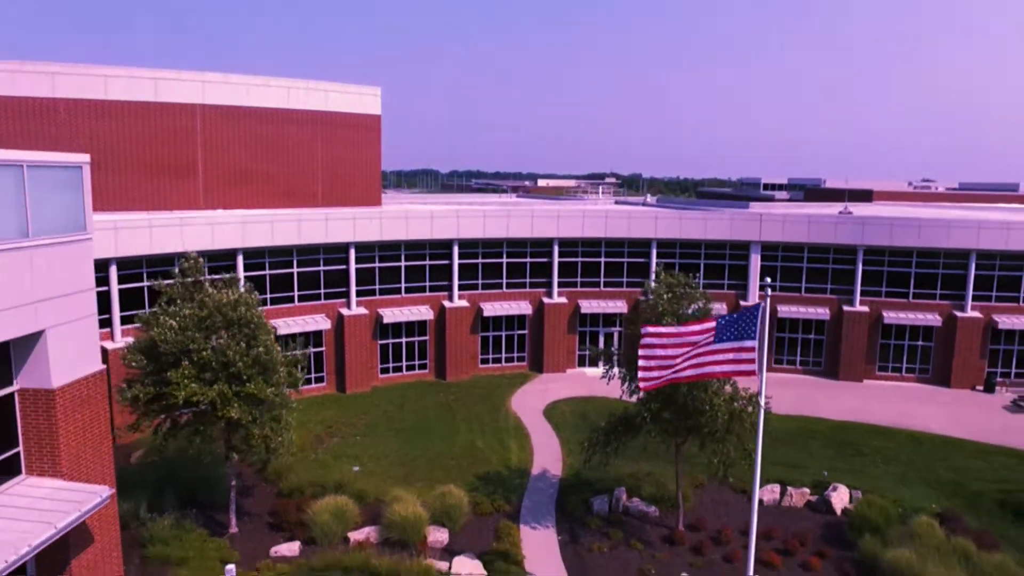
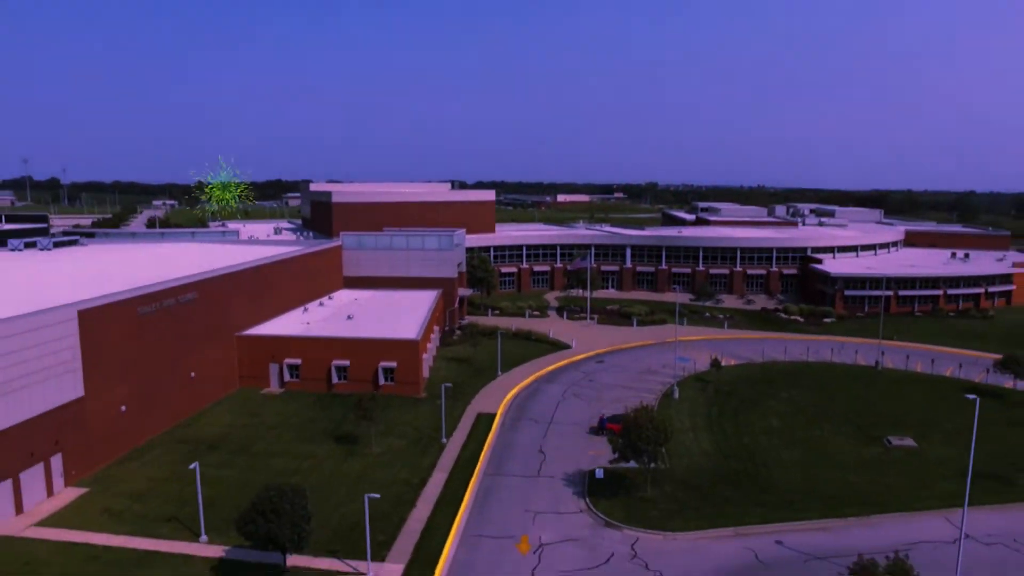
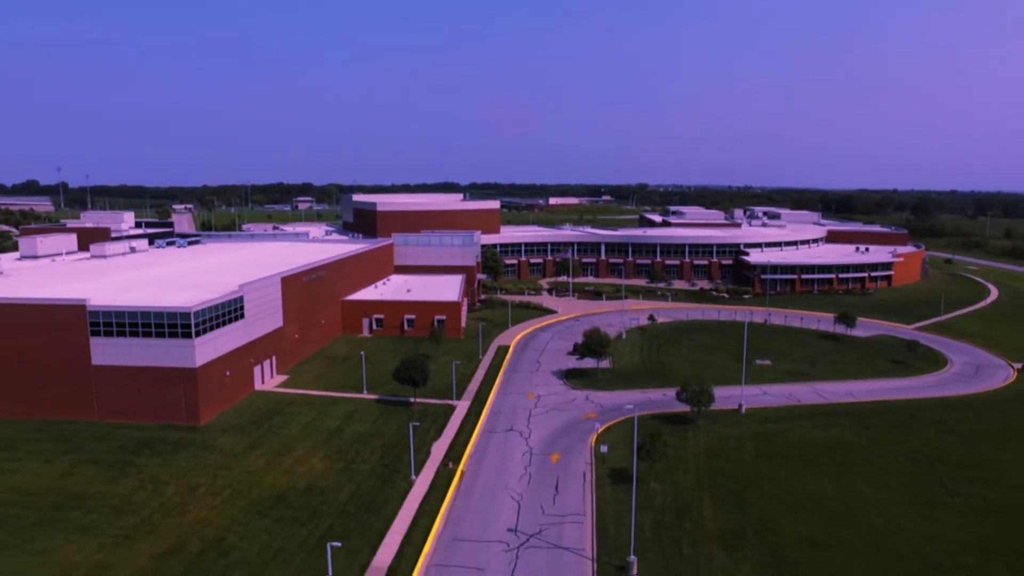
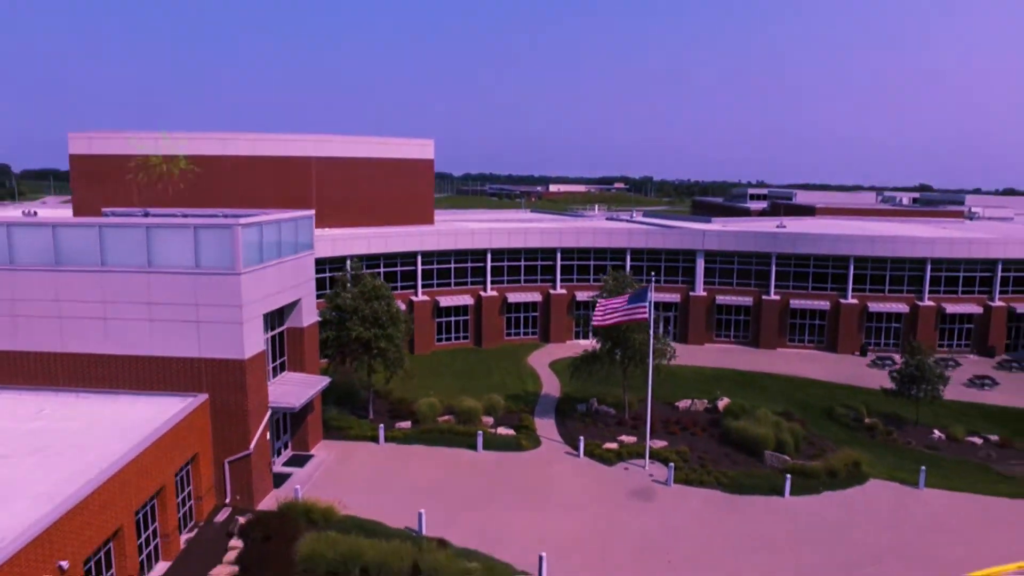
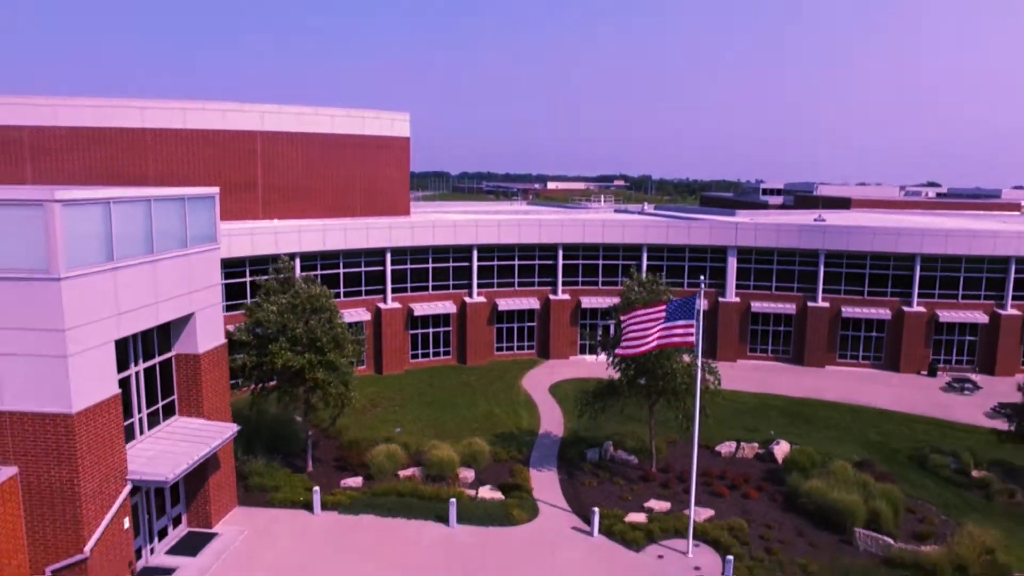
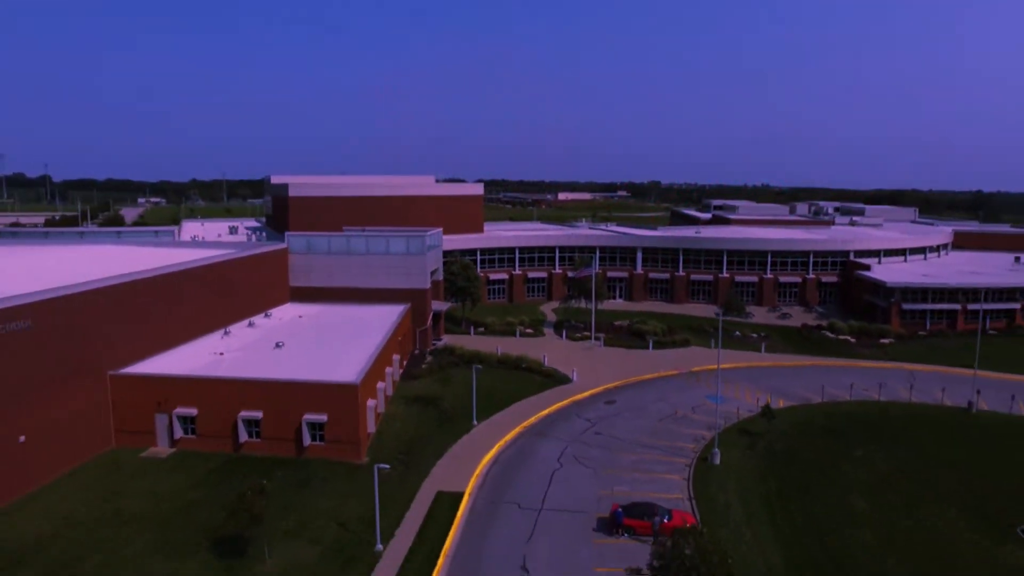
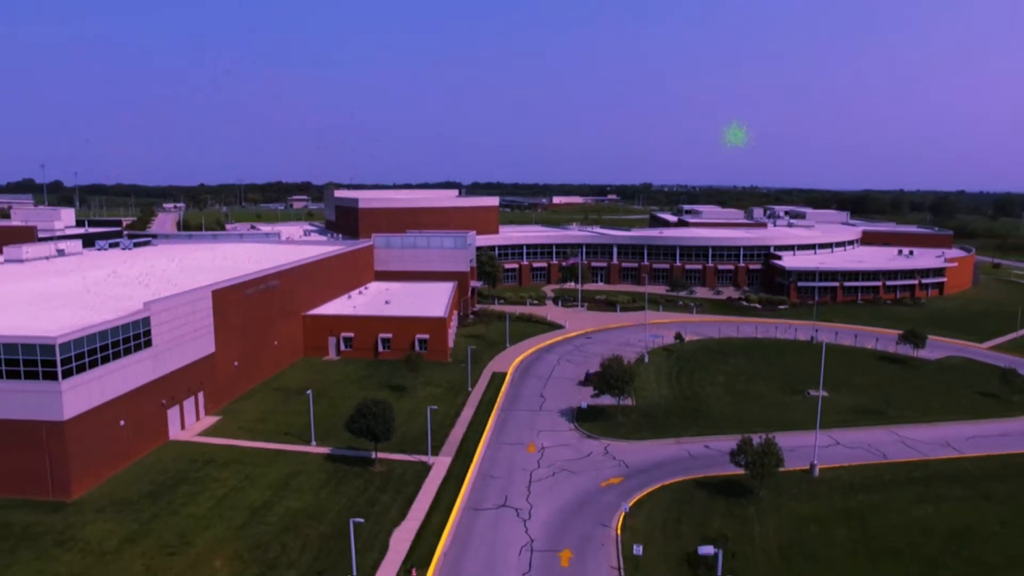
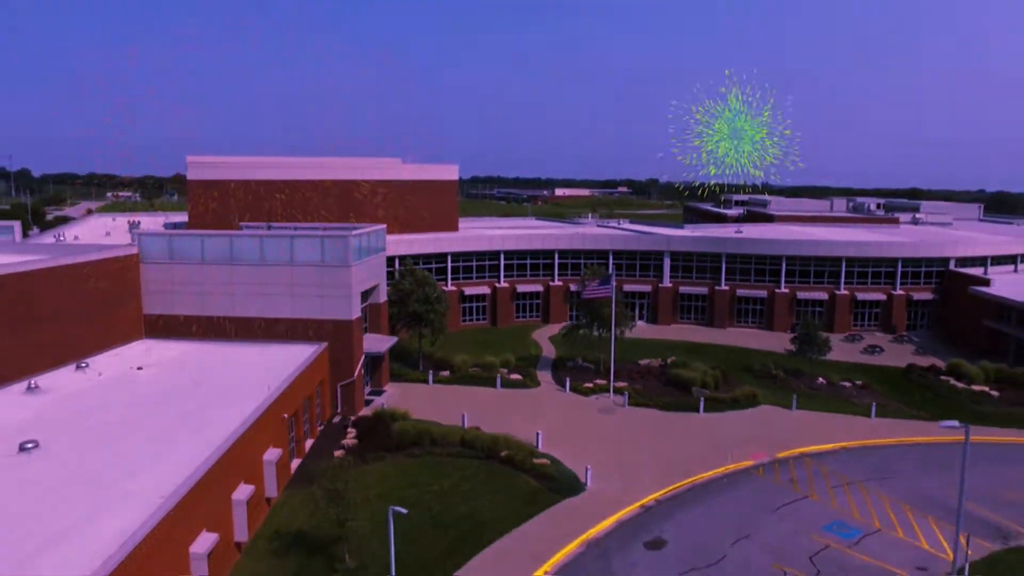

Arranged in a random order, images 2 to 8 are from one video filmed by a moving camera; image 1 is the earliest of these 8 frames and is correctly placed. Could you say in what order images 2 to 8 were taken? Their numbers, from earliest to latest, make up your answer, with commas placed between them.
5, 4, 8, 6, 2, 7, 3
